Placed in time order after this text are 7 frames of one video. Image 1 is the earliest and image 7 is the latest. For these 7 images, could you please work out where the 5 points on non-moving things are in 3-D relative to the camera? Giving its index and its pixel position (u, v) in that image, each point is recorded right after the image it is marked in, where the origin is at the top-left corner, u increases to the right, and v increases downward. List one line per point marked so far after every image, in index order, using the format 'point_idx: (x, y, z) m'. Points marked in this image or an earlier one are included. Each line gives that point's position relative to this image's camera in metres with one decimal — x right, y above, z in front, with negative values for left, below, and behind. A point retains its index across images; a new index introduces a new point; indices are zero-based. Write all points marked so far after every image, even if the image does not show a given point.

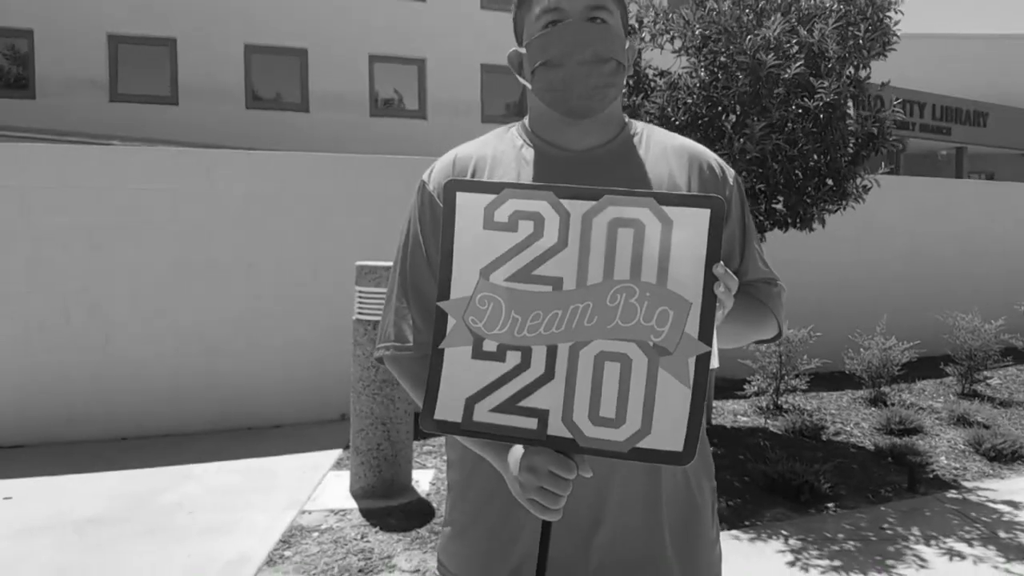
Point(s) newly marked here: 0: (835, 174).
0: (+1.7, +0.6, +4.5) m
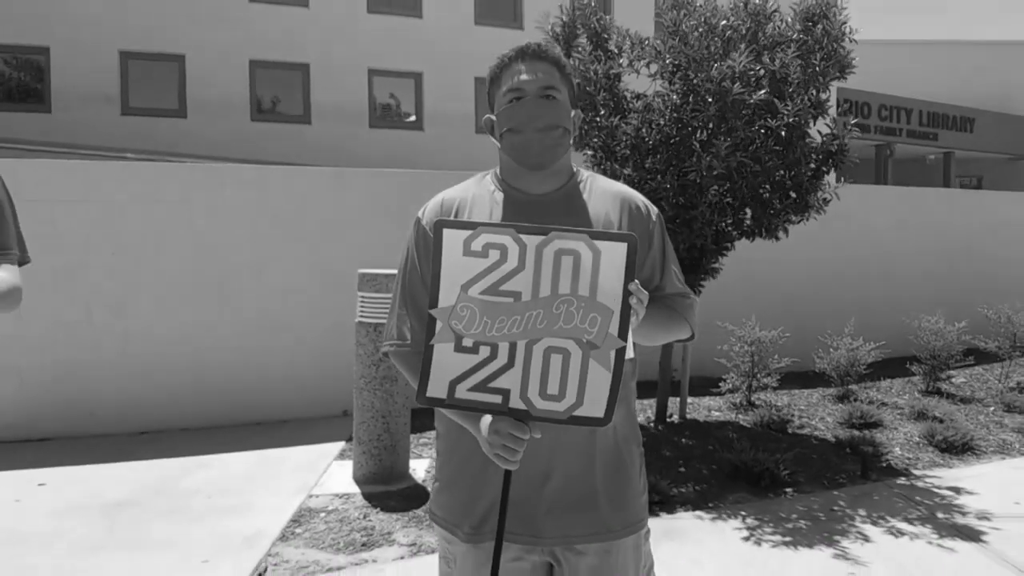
0: (+1.6, +0.6, +5.0) m
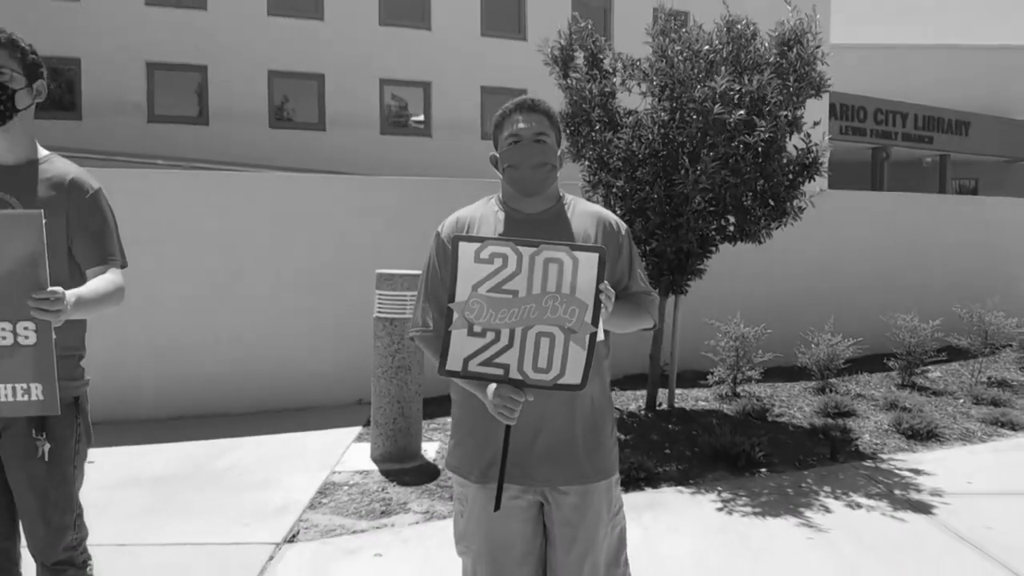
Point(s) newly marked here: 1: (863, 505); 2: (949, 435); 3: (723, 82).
0: (+1.6, +0.6, +5.4) m
1: (+1.8, -1.1, +4.4) m
2: (+2.9, -1.0, +5.9) m
3: (+1.2, +1.2, +5.0) m
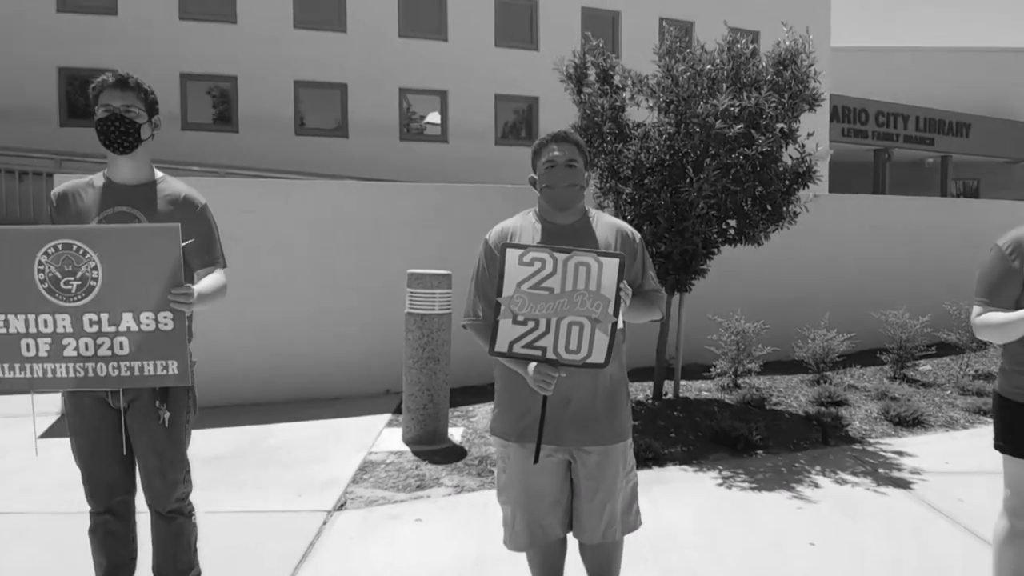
0: (+1.7, +0.6, +5.9) m
1: (+1.9, -1.1, +4.9) m
2: (+3.0, -1.0, +6.4) m
3: (+1.3, +1.2, +5.5) m
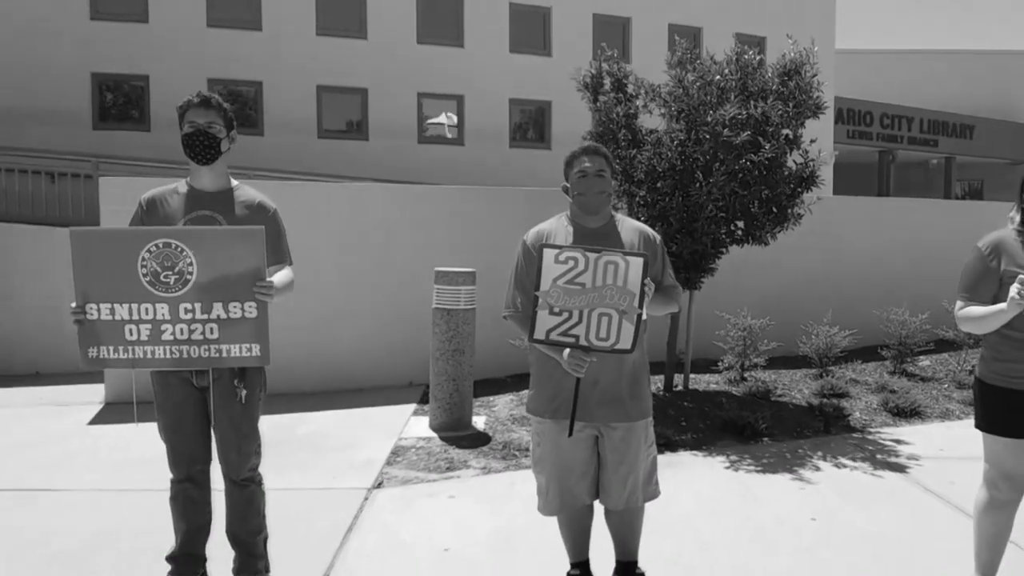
0: (+1.9, +0.6, +6.3) m
1: (+2.0, -1.1, +5.3) m
2: (+3.2, -0.9, +6.7) m
3: (+1.5, +1.2, +5.9) m
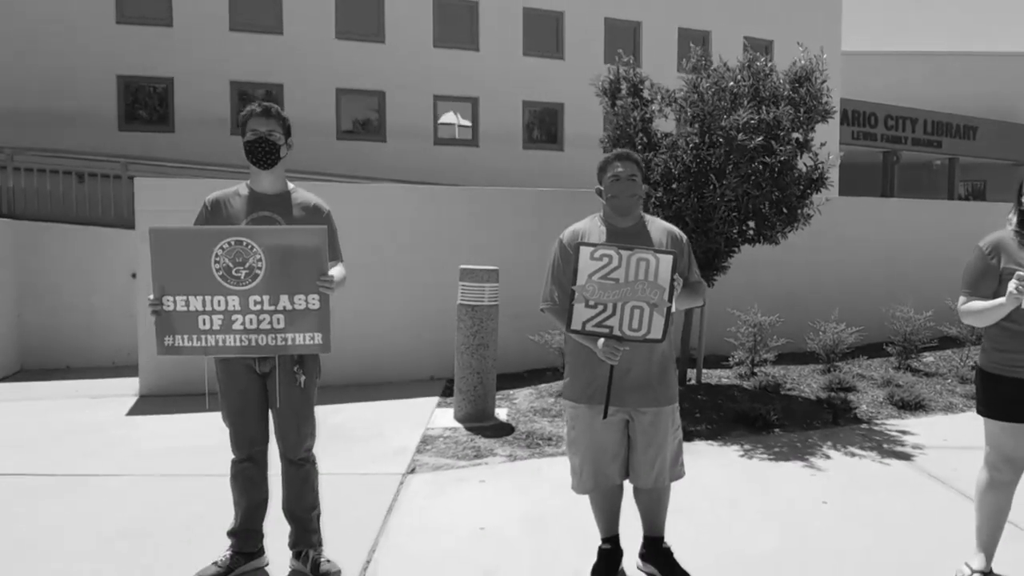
0: (+2.0, +0.6, +6.5) m
1: (+2.2, -1.0, +5.6) m
2: (+3.3, -0.9, +7.0) m
3: (+1.6, +1.2, +6.2) m
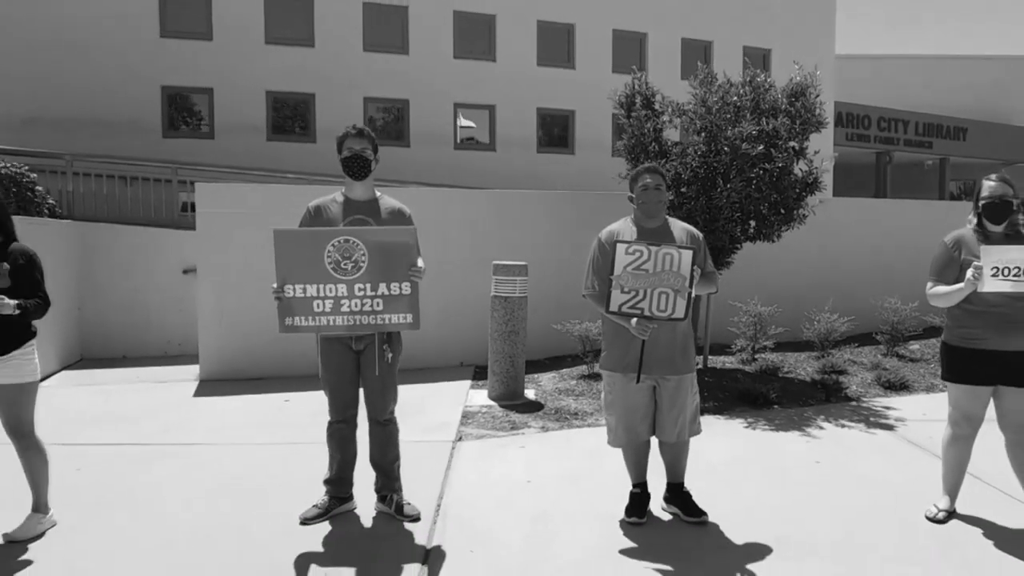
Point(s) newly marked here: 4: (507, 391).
0: (+2.2, +0.7, +7.3) m
1: (+2.4, -1.0, +6.3) m
2: (+3.5, -0.9, +7.8) m
3: (+1.8, +1.3, +6.9) m
4: (0.0, -0.8, +6.9) m
